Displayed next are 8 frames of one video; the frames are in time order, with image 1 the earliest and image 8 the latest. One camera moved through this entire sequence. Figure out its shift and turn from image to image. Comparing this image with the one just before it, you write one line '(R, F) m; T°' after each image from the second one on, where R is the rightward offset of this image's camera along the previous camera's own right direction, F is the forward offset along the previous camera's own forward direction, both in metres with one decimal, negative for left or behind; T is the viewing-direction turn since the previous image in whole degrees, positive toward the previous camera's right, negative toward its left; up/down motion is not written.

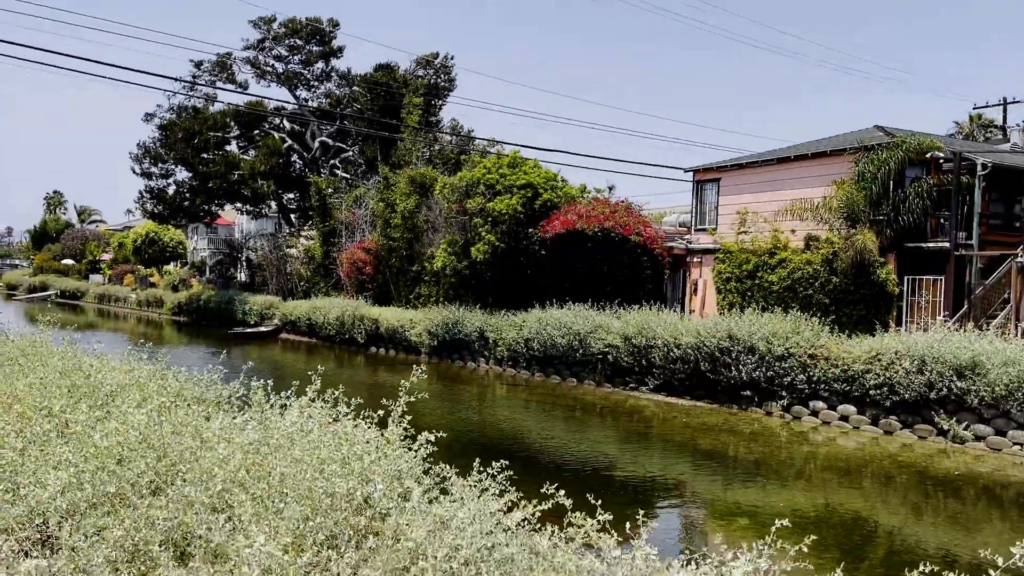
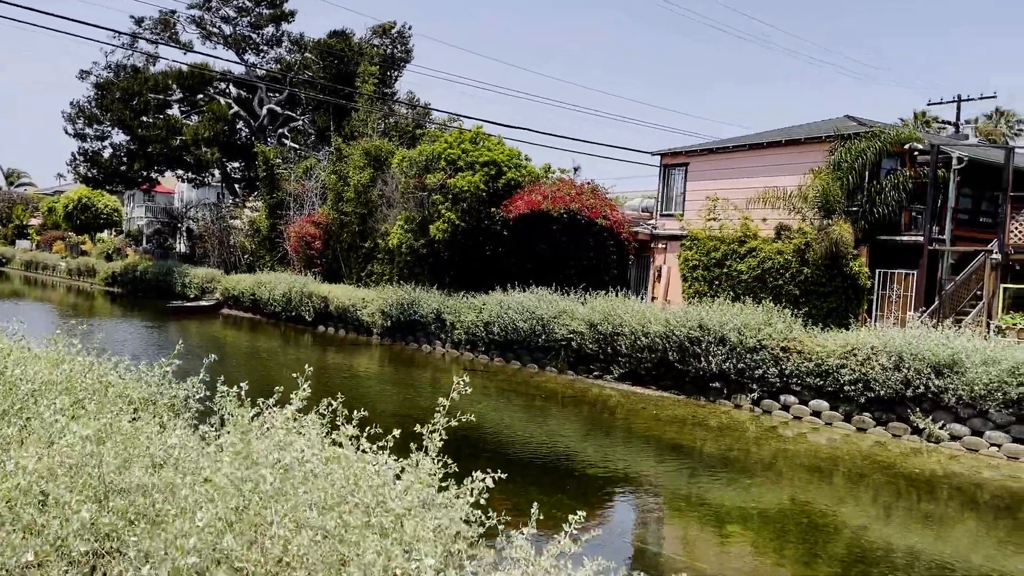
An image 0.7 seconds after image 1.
(-0.3, +0.7) m; +4°
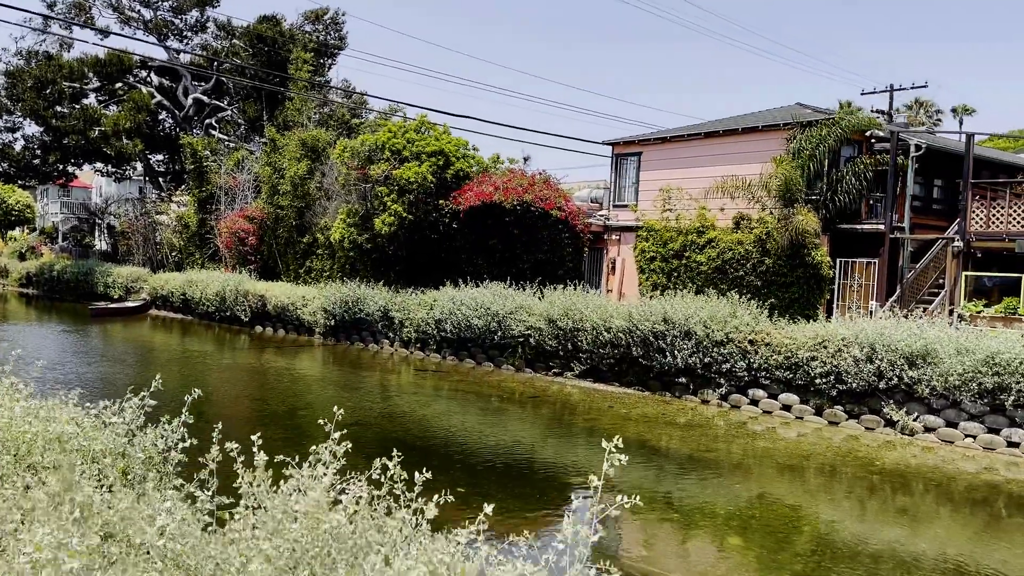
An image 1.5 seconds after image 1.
(-0.4, +0.6) m; +5°
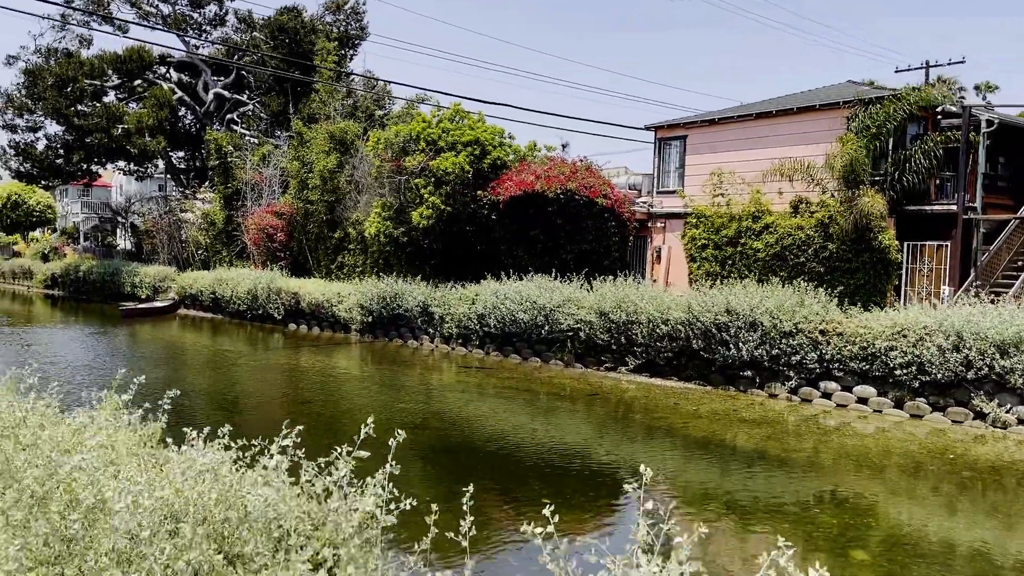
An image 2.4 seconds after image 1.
(-0.6, +0.6) m; -1°
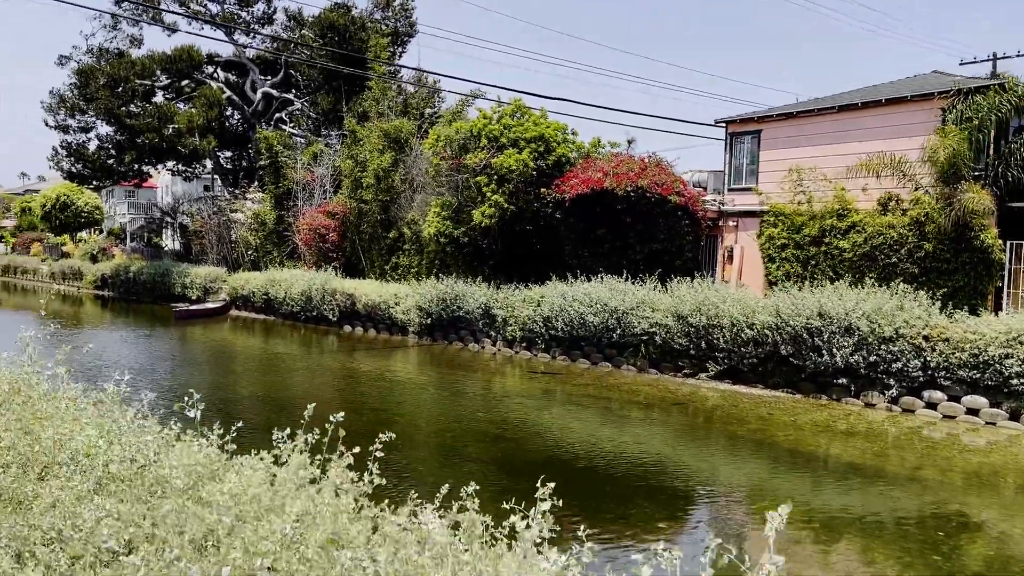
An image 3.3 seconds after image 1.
(-0.7, +0.6) m; -2°
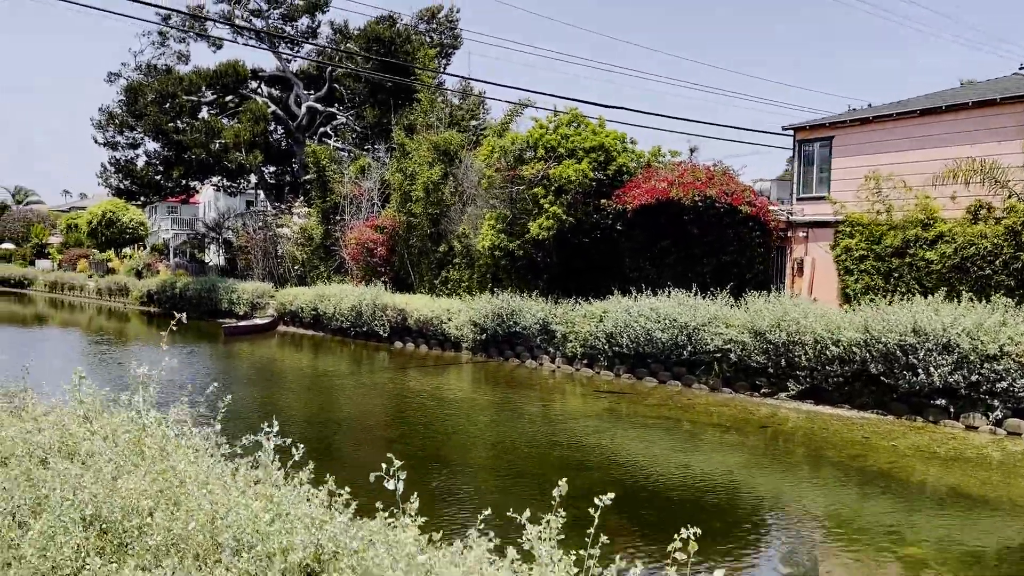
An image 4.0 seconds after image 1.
(-0.5, +0.5) m; -2°
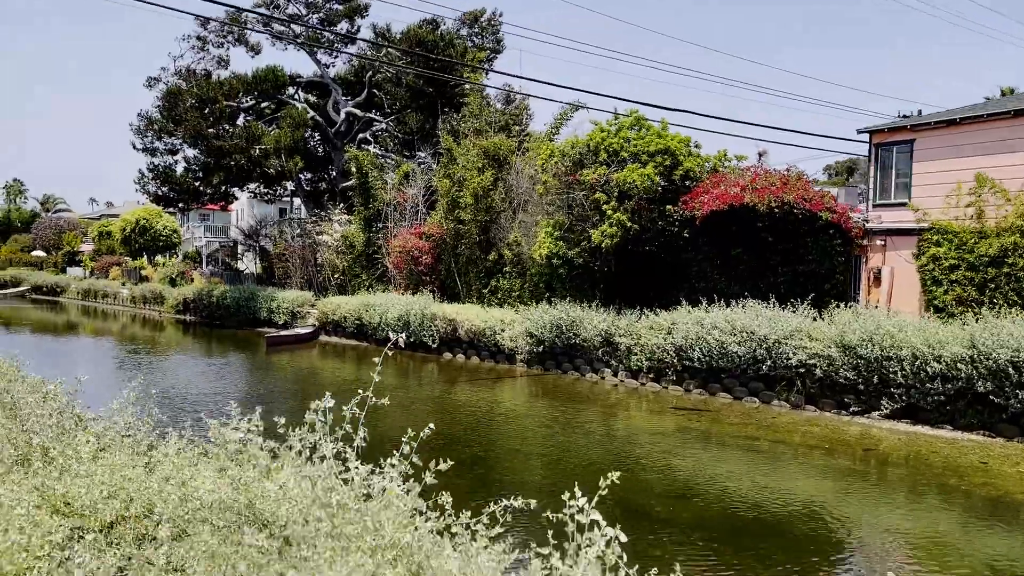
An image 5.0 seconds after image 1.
(-0.8, +0.6) m; -1°
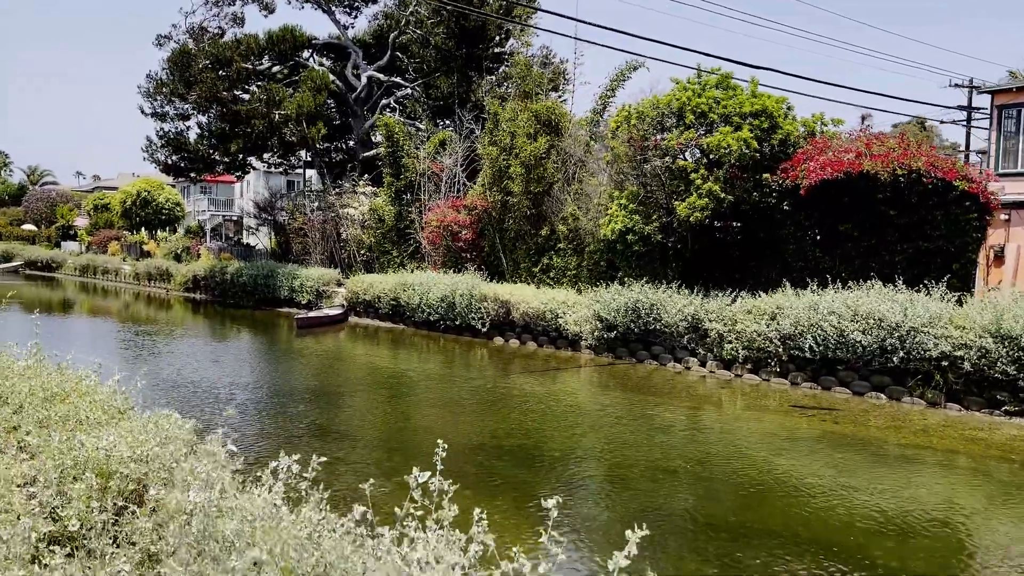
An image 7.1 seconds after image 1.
(-1.4, +1.7) m; +1°
